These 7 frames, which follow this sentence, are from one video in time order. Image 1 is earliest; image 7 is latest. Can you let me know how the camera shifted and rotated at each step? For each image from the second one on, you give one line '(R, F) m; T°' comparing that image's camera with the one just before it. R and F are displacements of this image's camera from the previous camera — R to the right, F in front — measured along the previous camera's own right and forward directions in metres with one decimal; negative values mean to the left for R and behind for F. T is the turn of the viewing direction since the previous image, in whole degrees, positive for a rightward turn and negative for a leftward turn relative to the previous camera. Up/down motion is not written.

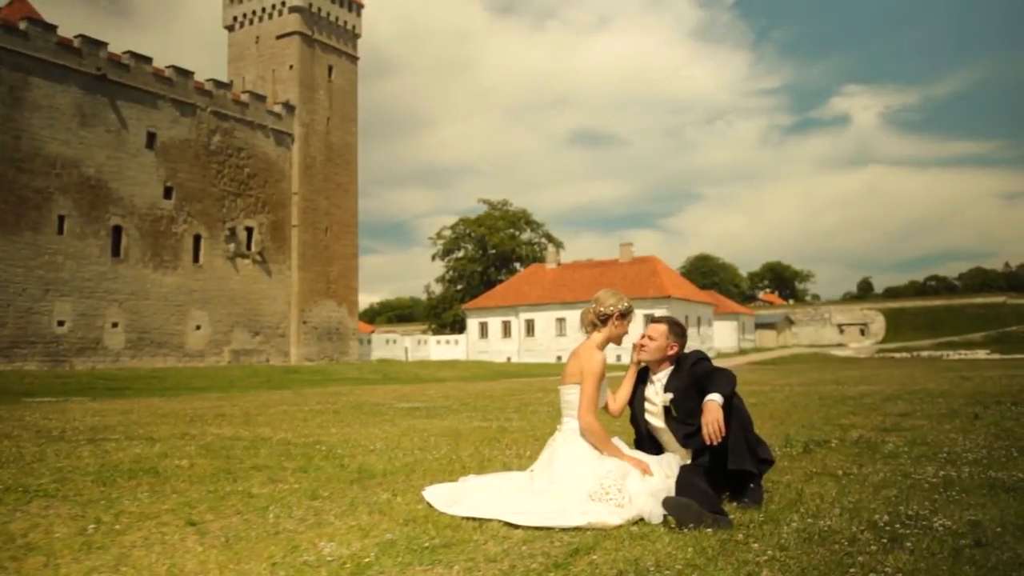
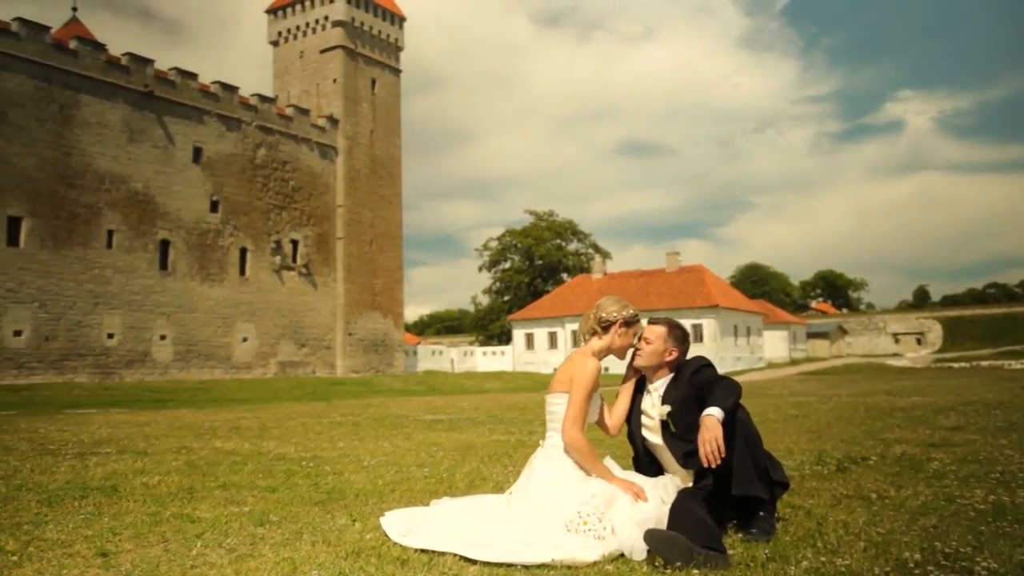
(+0.4, +0.6) m; -4°
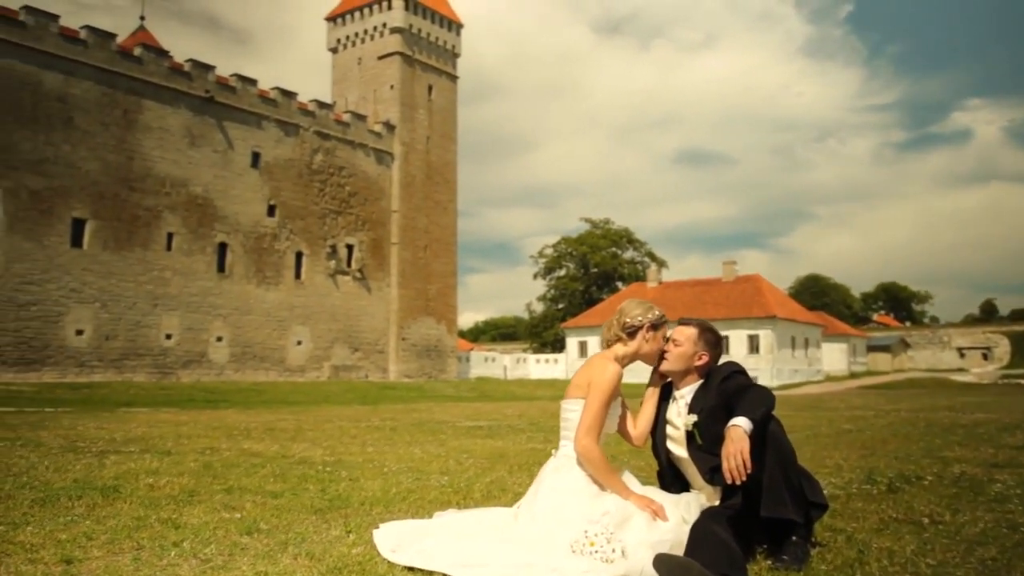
(+0.2, +0.4) m; -4°
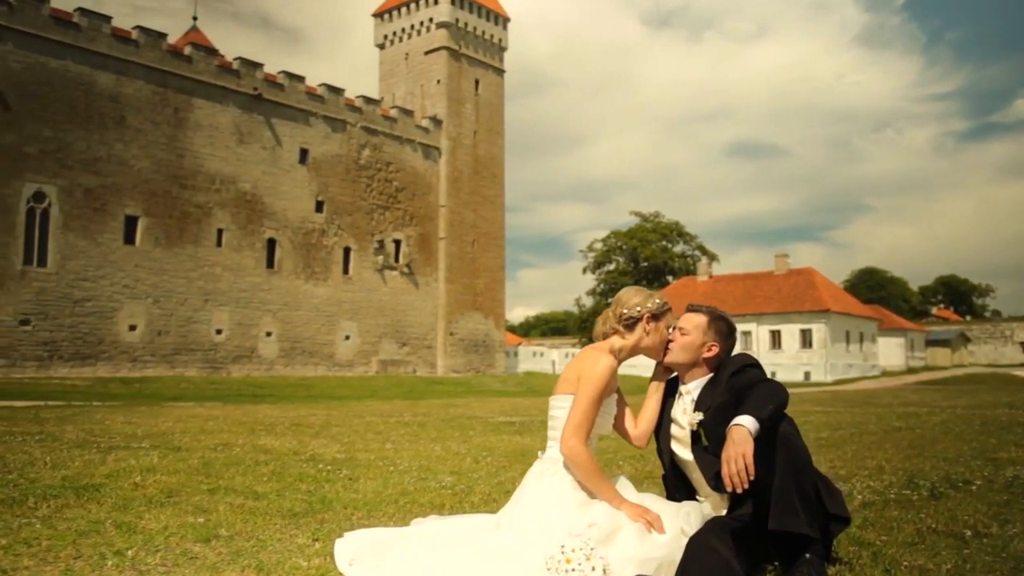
(+0.3, +0.4) m; -4°
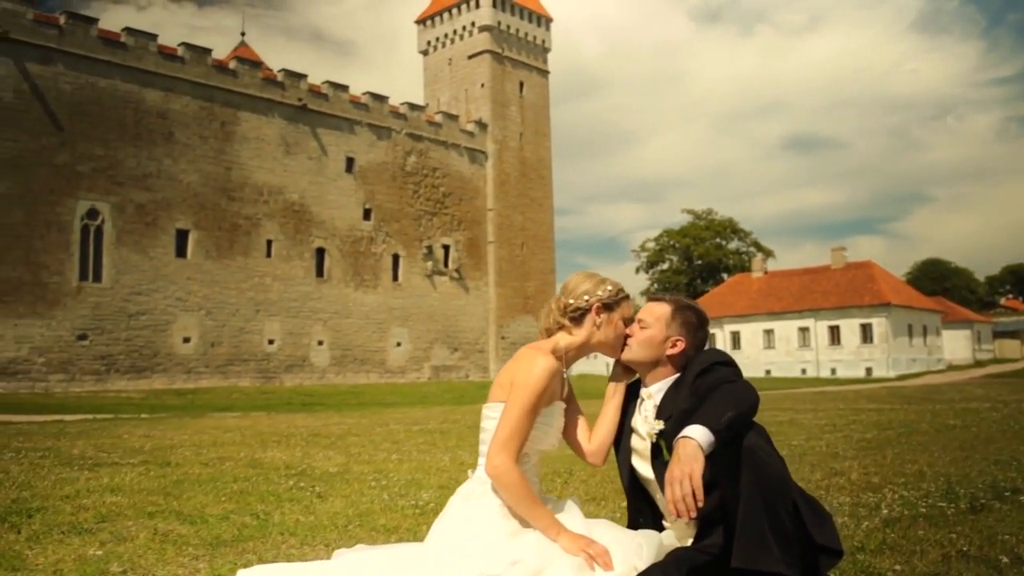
(+0.5, +0.6) m; -4°
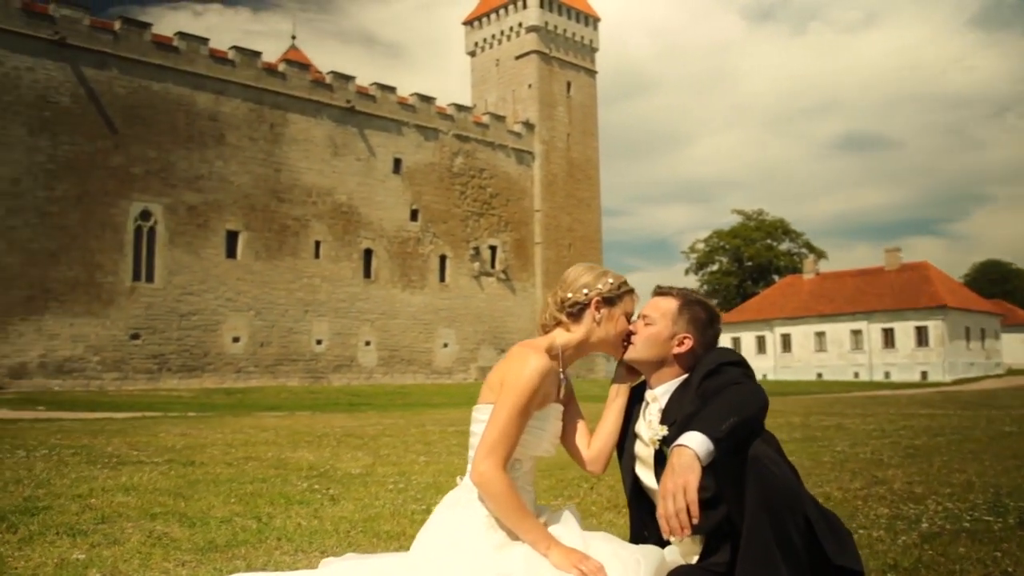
(+0.2, +0.2) m; -4°
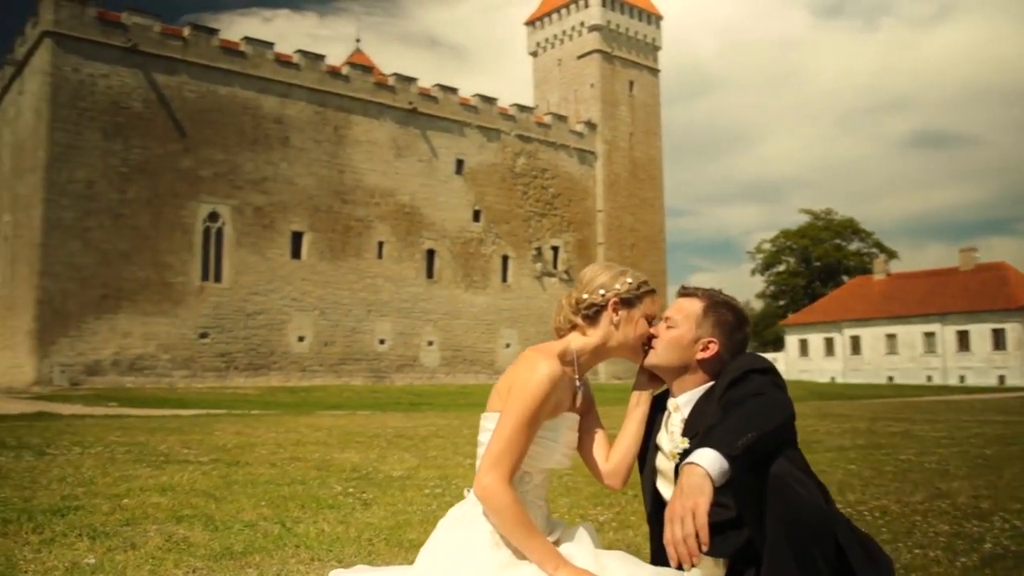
(+0.2, +0.2) m; -5°
